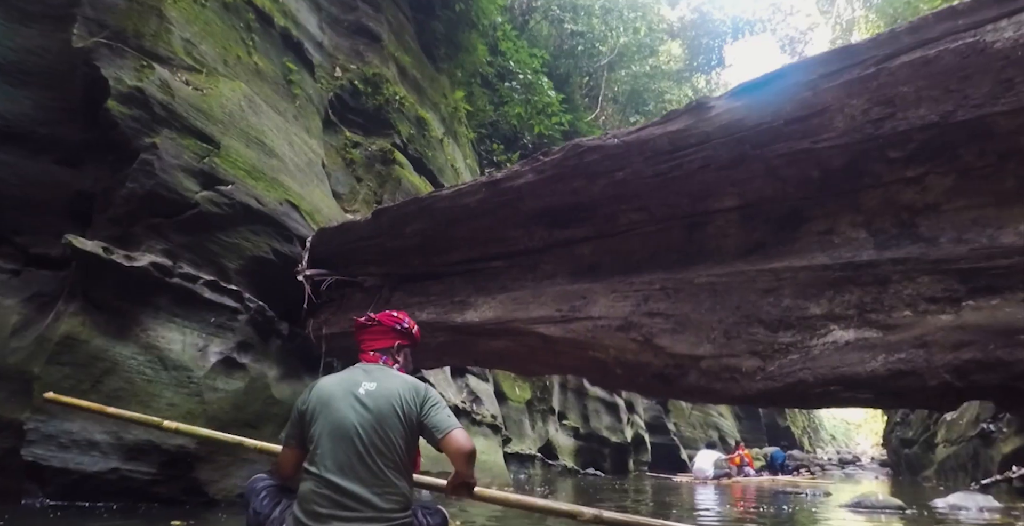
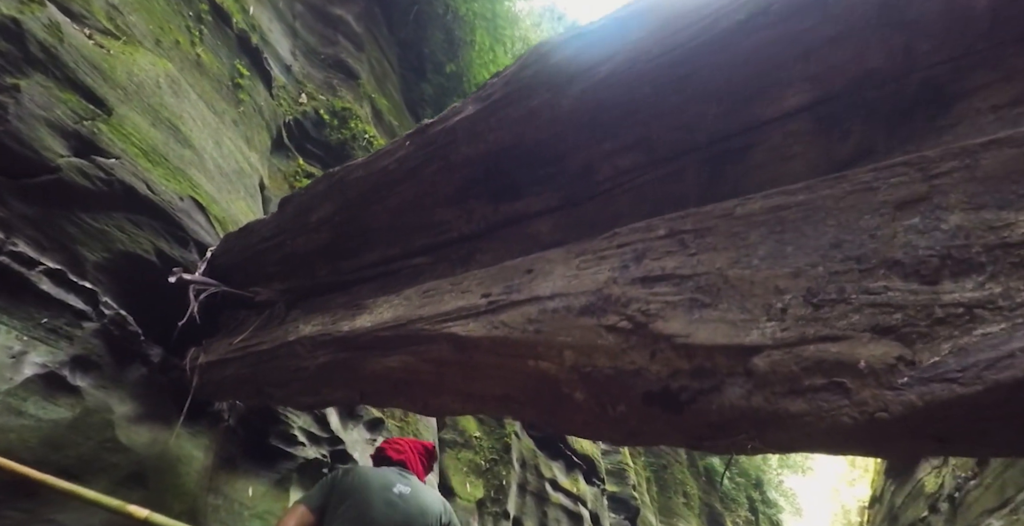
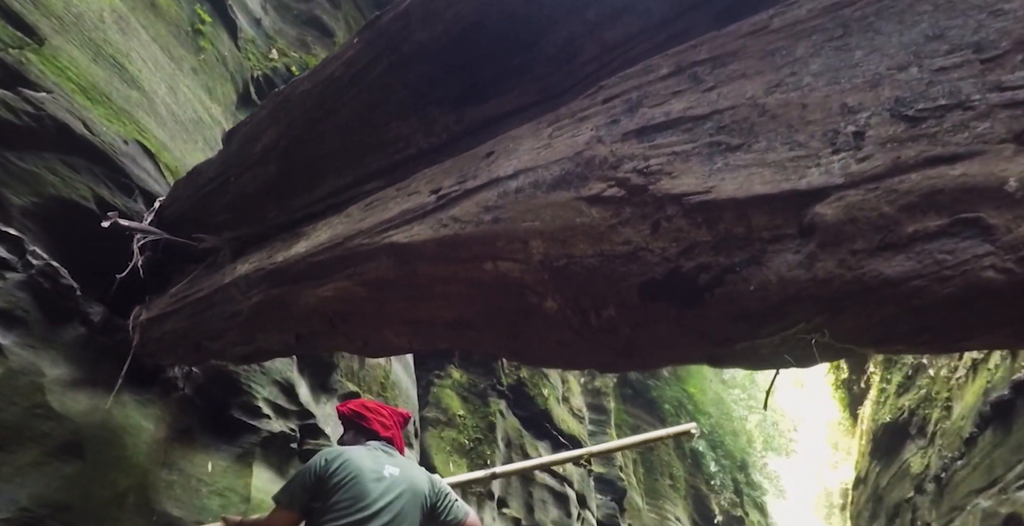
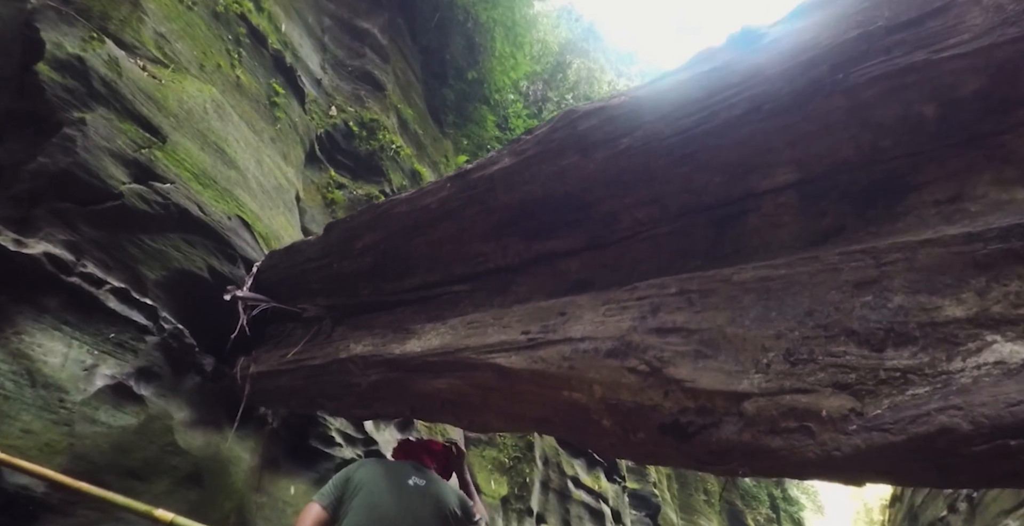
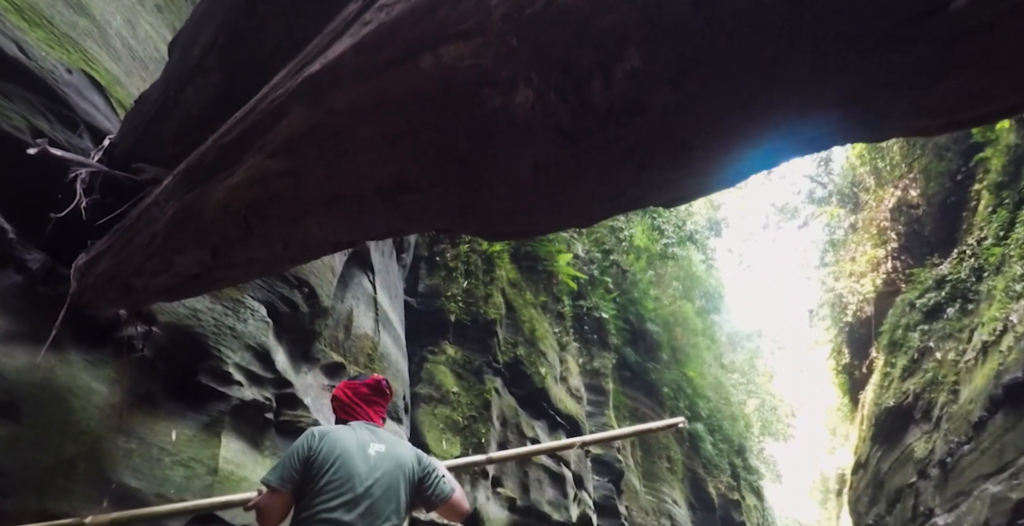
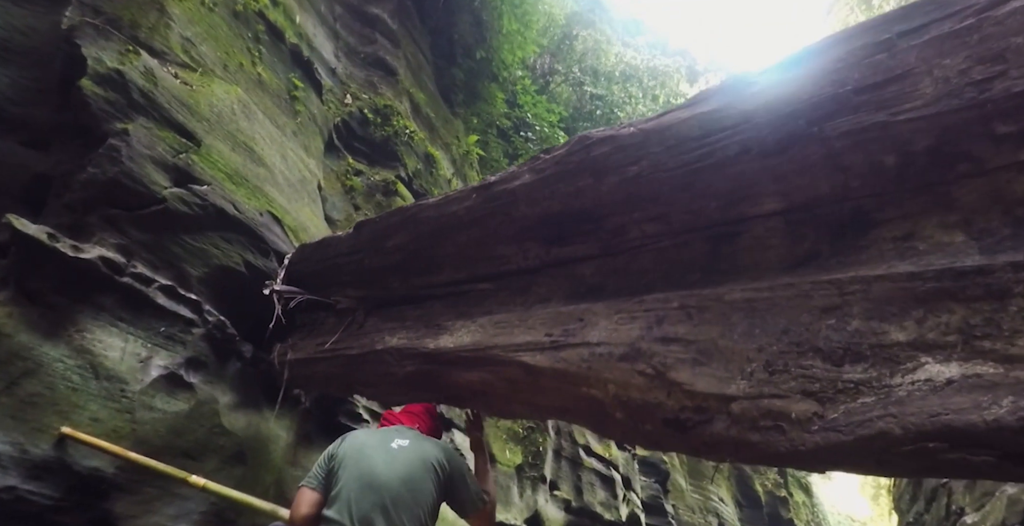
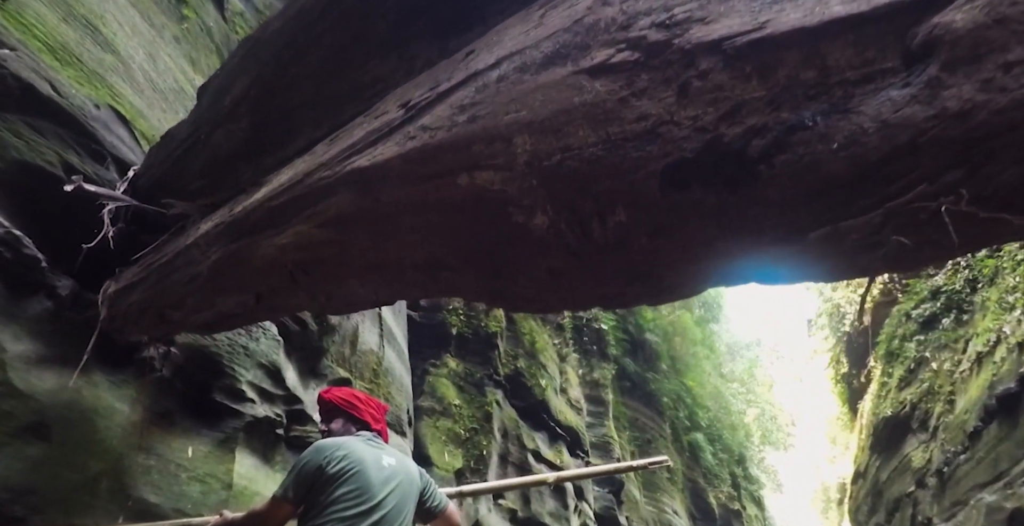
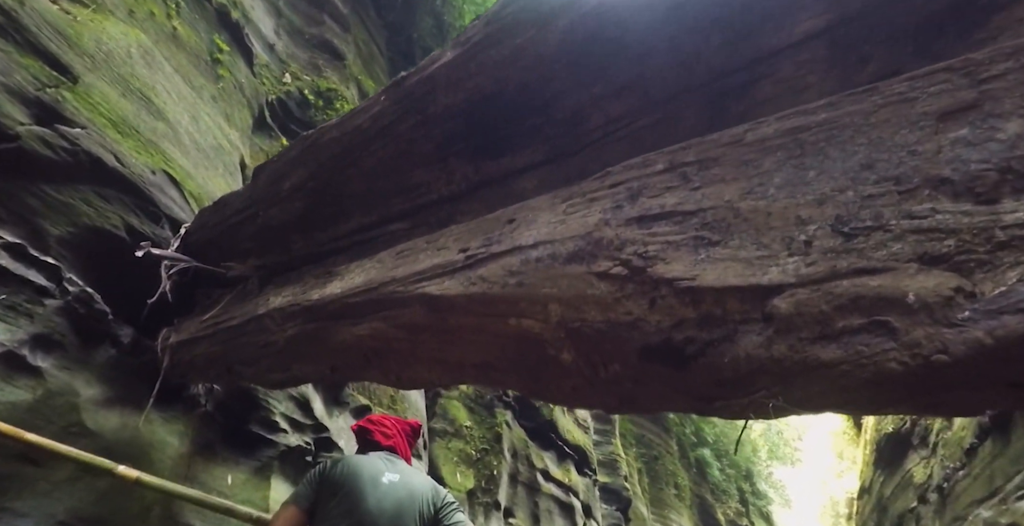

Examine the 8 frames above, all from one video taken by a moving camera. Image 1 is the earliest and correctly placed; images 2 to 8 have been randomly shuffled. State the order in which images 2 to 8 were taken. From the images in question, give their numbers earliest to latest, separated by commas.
6, 4, 2, 8, 3, 7, 5
